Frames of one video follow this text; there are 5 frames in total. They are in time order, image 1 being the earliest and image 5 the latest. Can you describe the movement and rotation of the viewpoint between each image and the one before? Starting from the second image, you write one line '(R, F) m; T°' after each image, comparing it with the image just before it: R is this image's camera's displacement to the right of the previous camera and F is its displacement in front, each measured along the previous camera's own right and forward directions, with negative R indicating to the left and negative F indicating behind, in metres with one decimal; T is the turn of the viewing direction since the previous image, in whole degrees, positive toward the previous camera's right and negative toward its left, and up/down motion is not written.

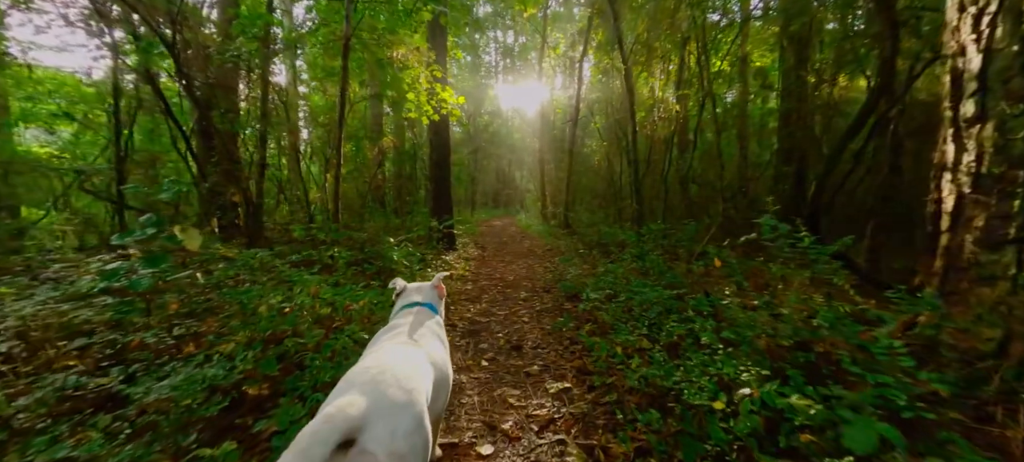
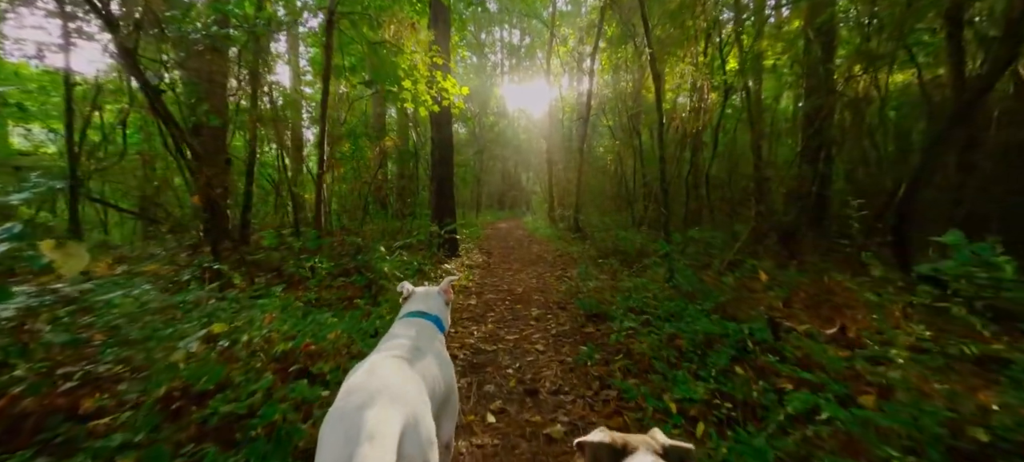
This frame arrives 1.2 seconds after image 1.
(-0.1, +0.7) m; -1°
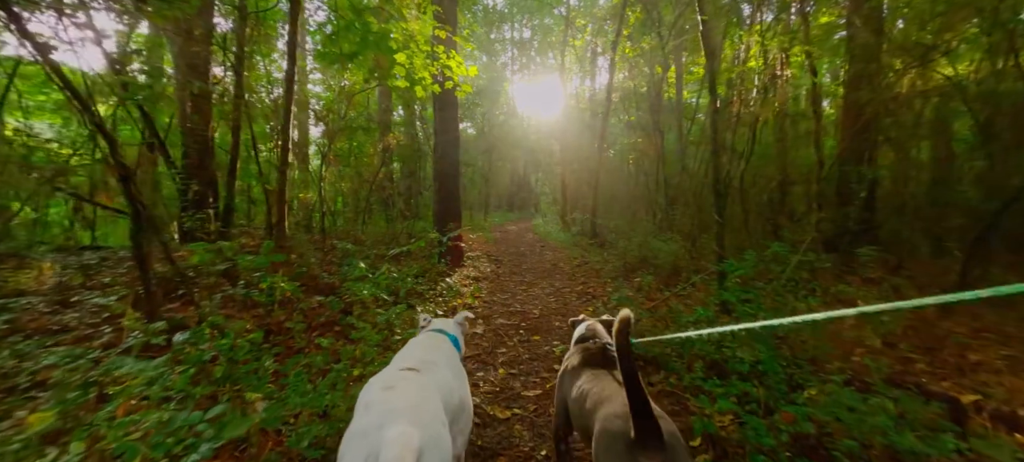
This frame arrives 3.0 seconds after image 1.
(-0.1, +1.0) m; -1°
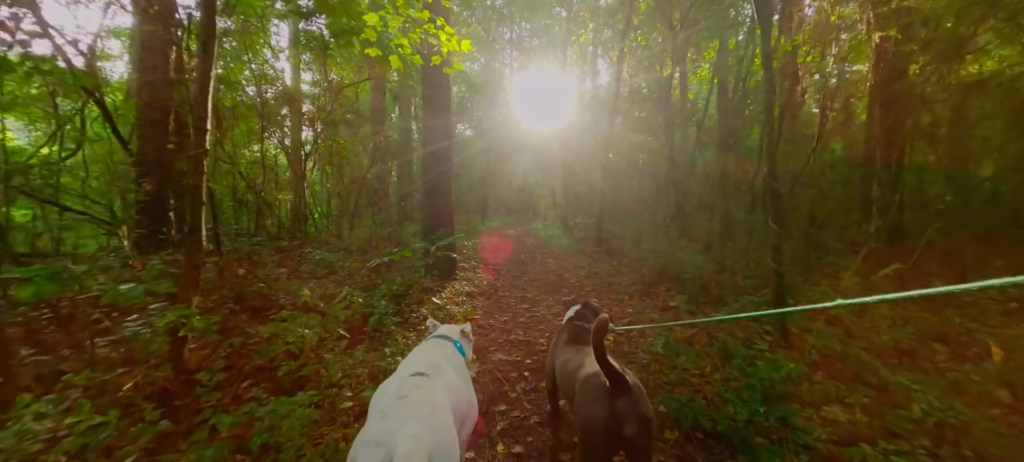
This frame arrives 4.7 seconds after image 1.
(0.0, +0.9) m; 0°
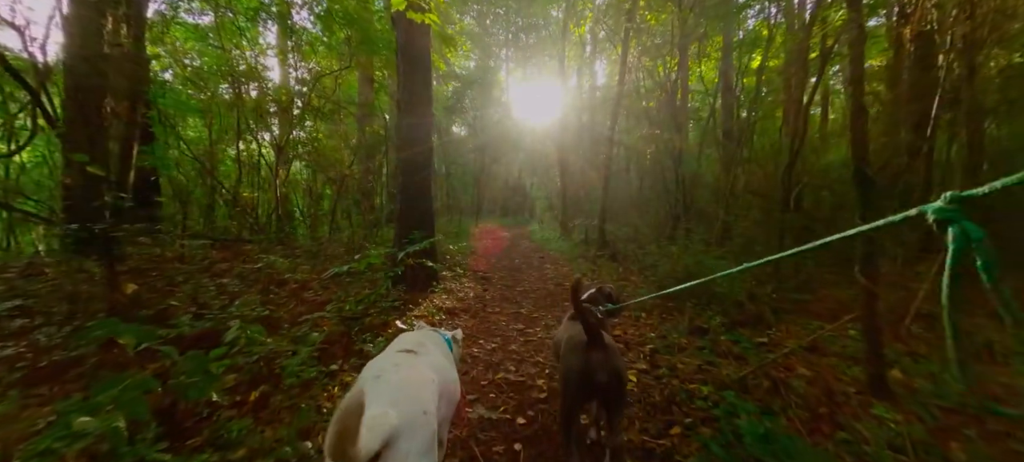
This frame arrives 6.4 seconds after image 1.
(+0.1, +1.0) m; +1°
